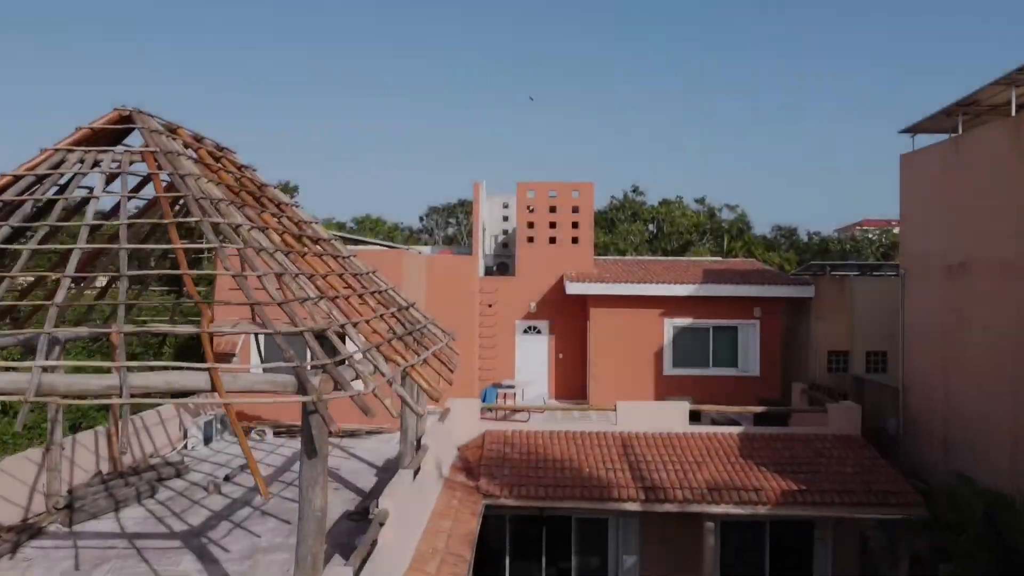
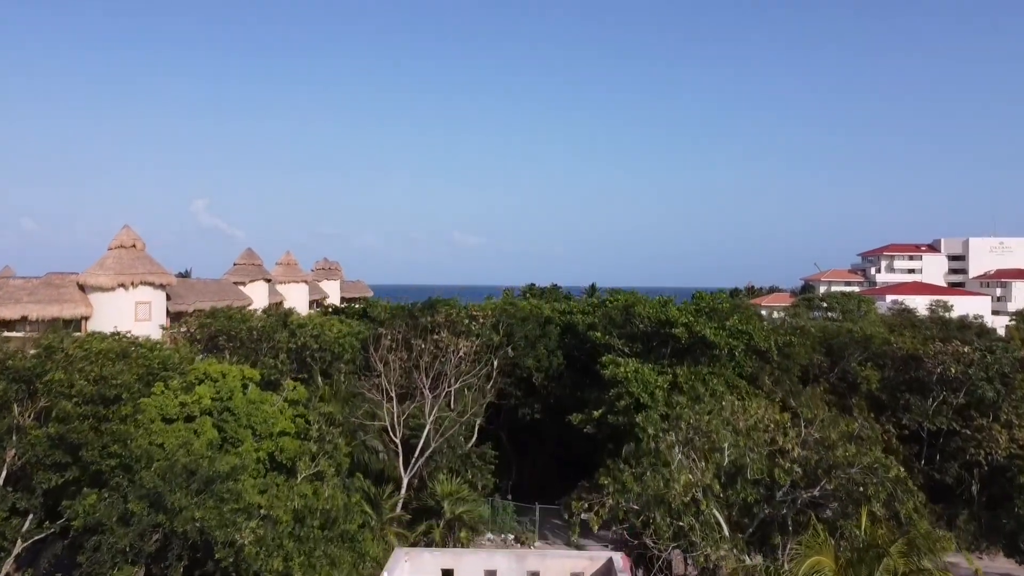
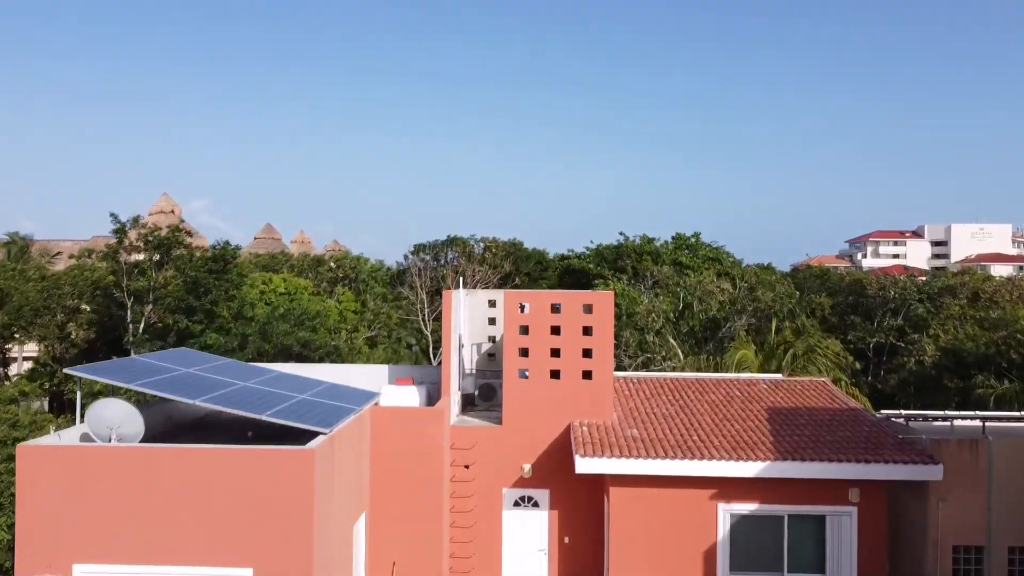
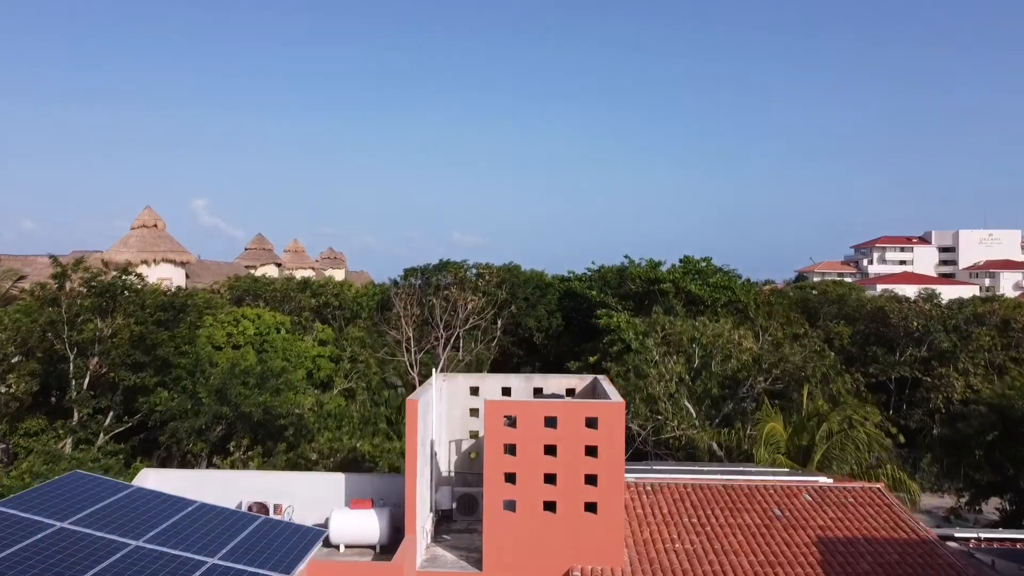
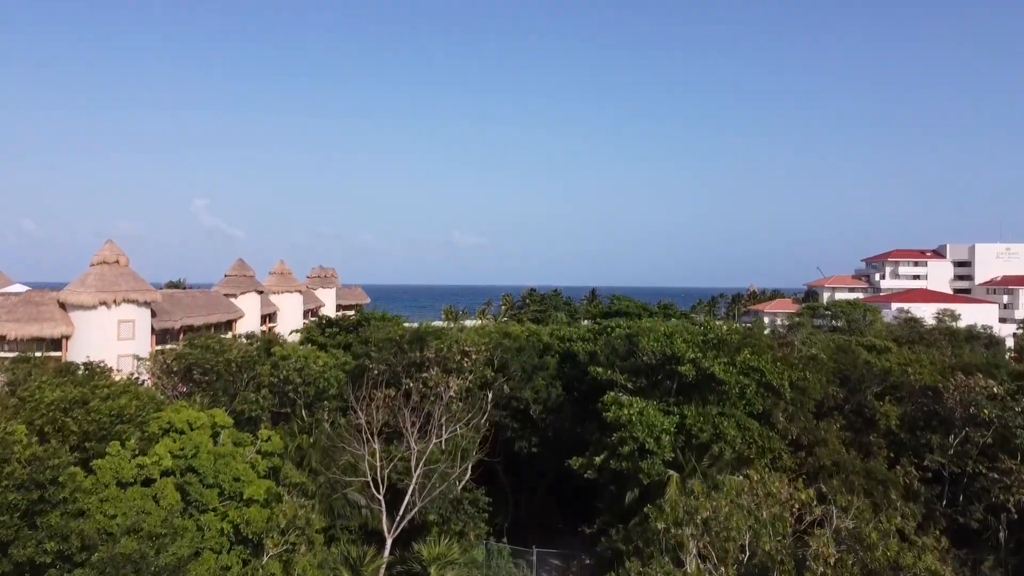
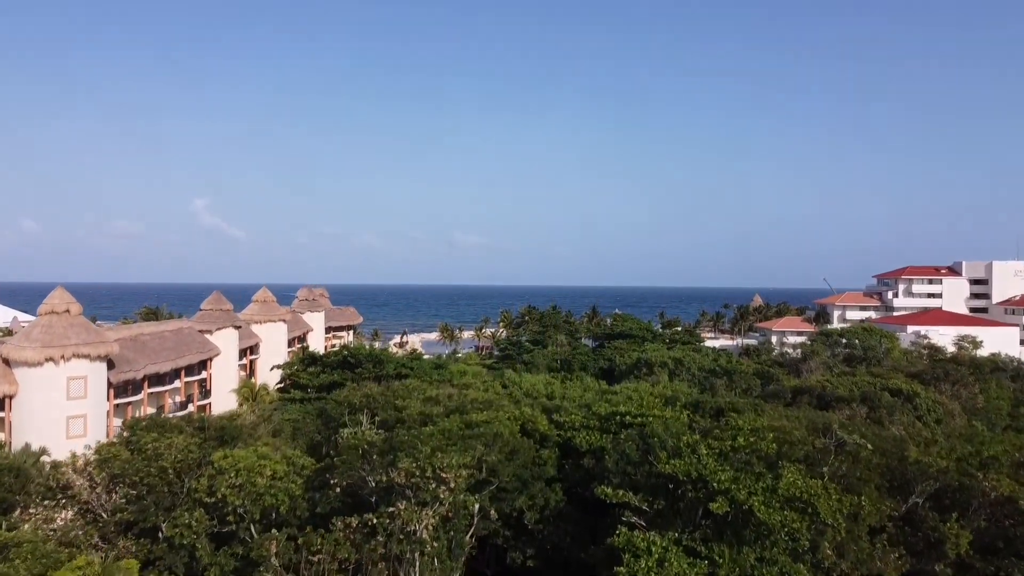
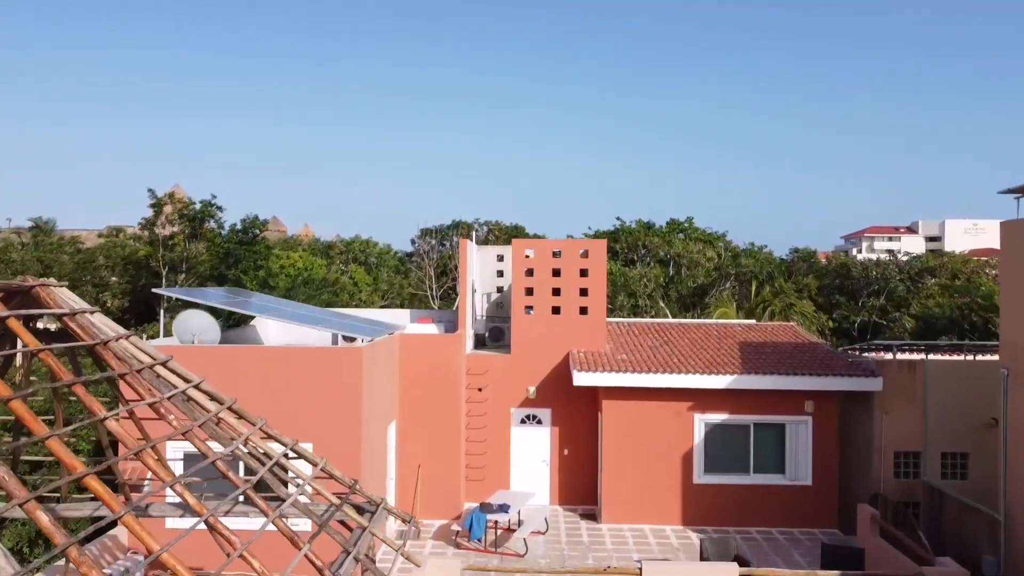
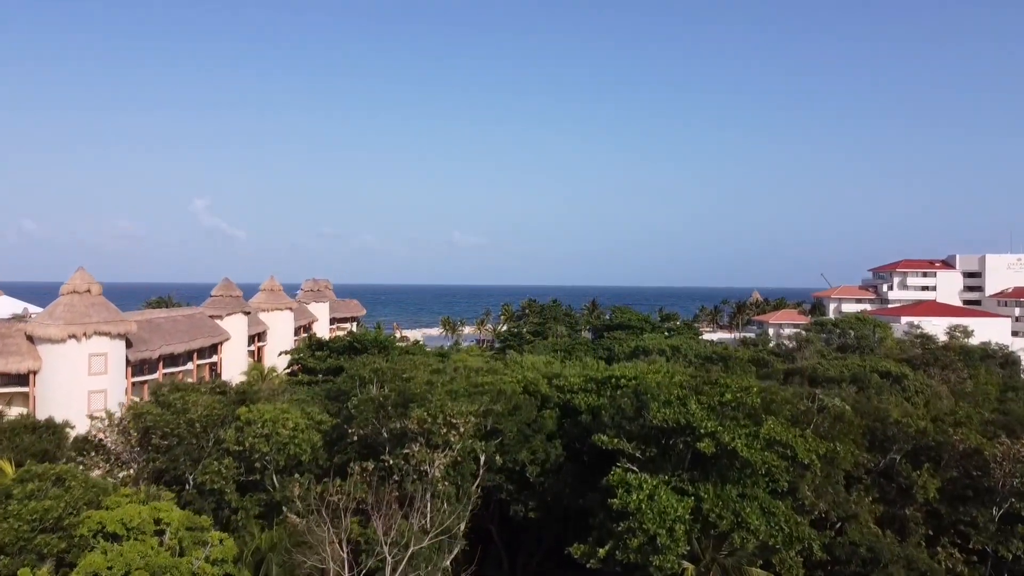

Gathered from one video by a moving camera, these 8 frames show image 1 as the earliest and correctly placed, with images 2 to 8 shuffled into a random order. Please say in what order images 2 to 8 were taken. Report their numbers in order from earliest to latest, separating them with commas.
7, 3, 4, 2, 5, 8, 6
